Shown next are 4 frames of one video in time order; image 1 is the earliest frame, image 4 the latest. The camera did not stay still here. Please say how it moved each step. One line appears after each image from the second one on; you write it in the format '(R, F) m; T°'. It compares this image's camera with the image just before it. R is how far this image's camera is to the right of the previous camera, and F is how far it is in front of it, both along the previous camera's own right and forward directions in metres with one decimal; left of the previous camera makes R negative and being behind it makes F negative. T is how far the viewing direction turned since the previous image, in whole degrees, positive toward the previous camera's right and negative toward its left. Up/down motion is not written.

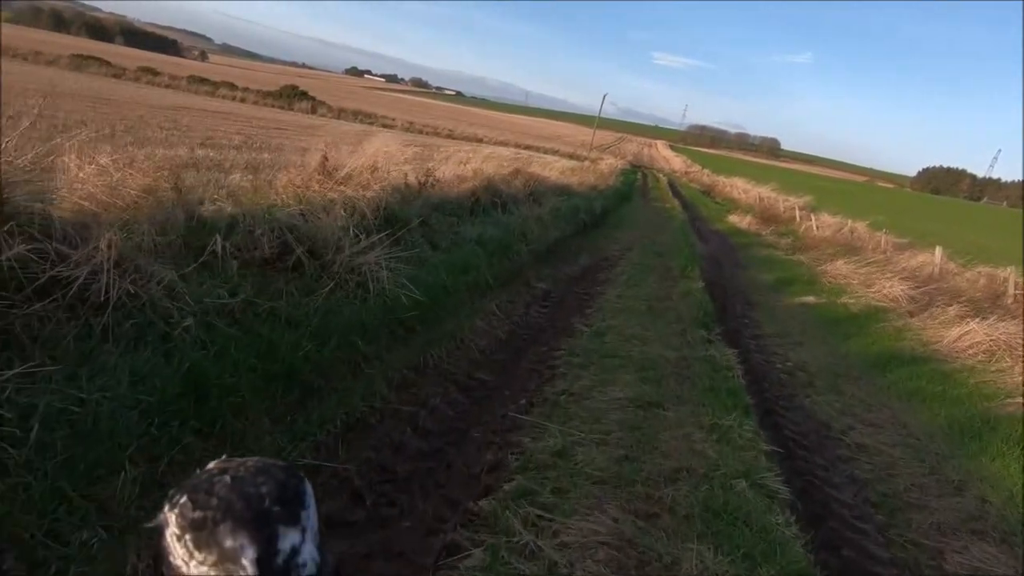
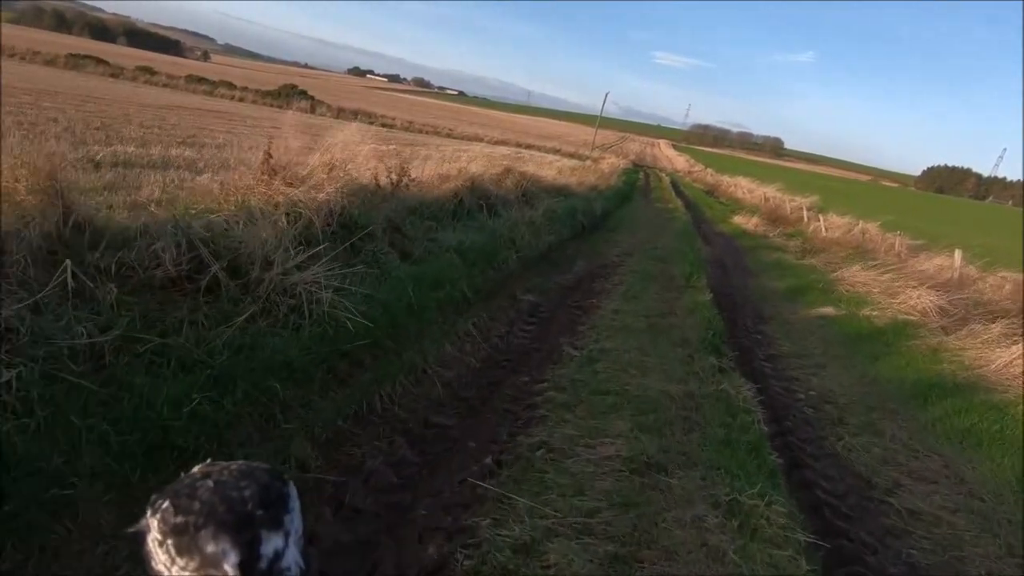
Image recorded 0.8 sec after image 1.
(+0.3, +1.2) m; 0°
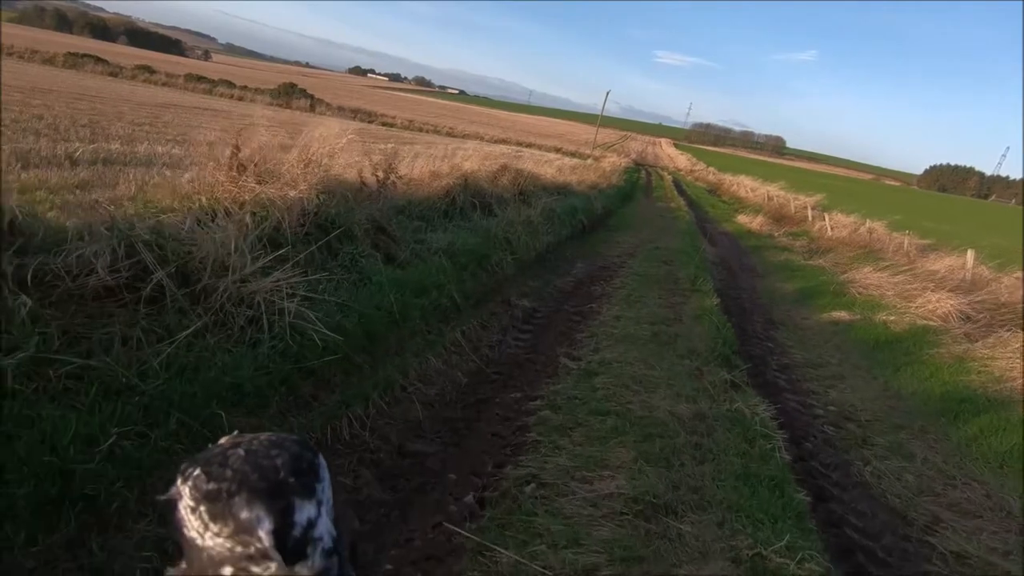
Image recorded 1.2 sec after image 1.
(+0.1, +0.6) m; 0°
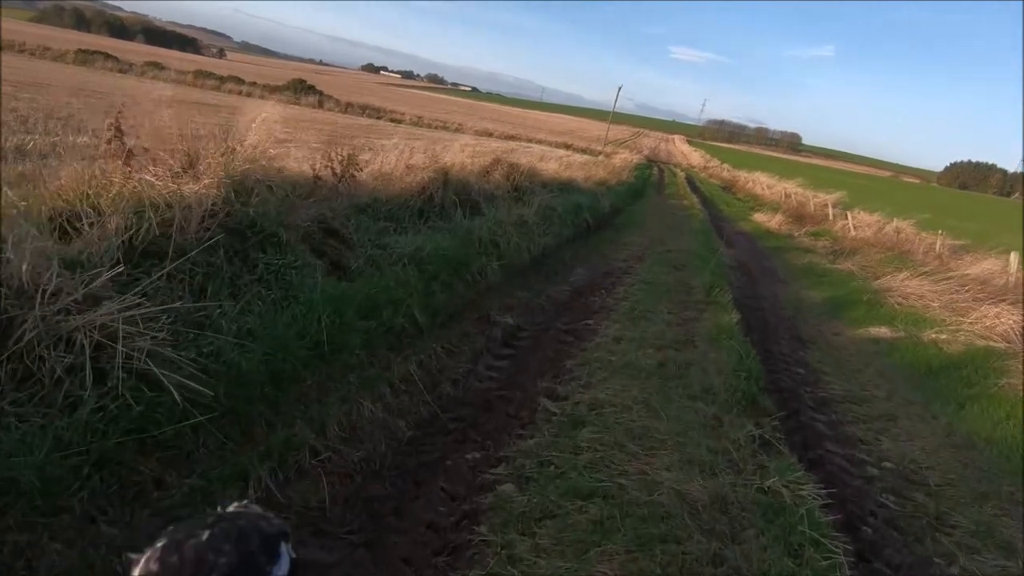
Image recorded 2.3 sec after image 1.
(+0.4, +1.5) m; -1°
